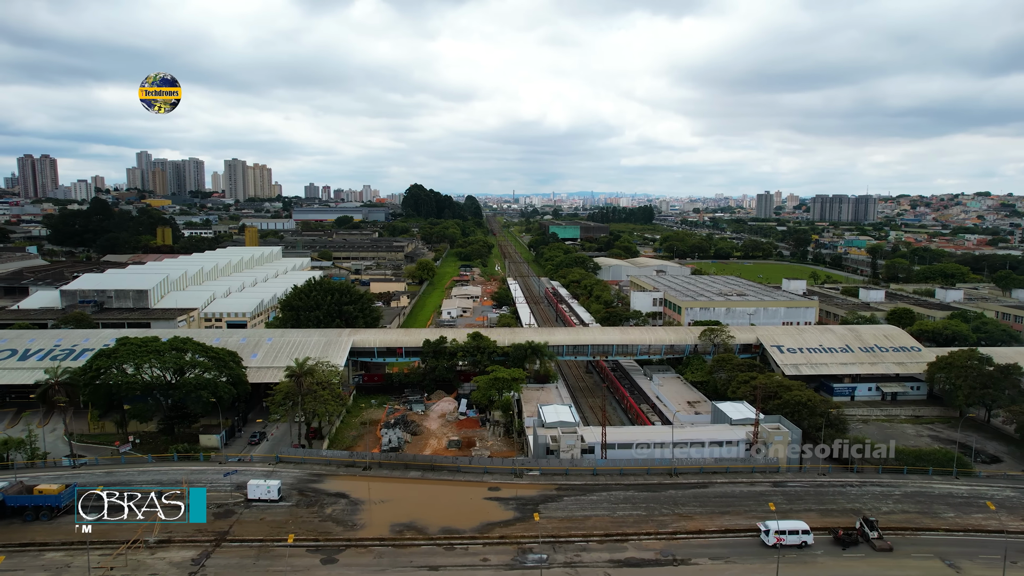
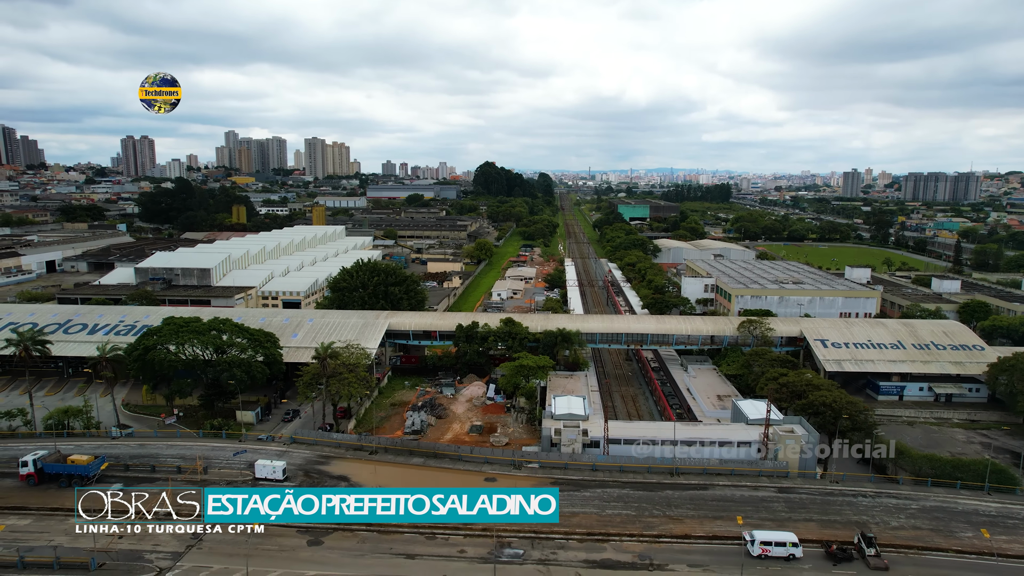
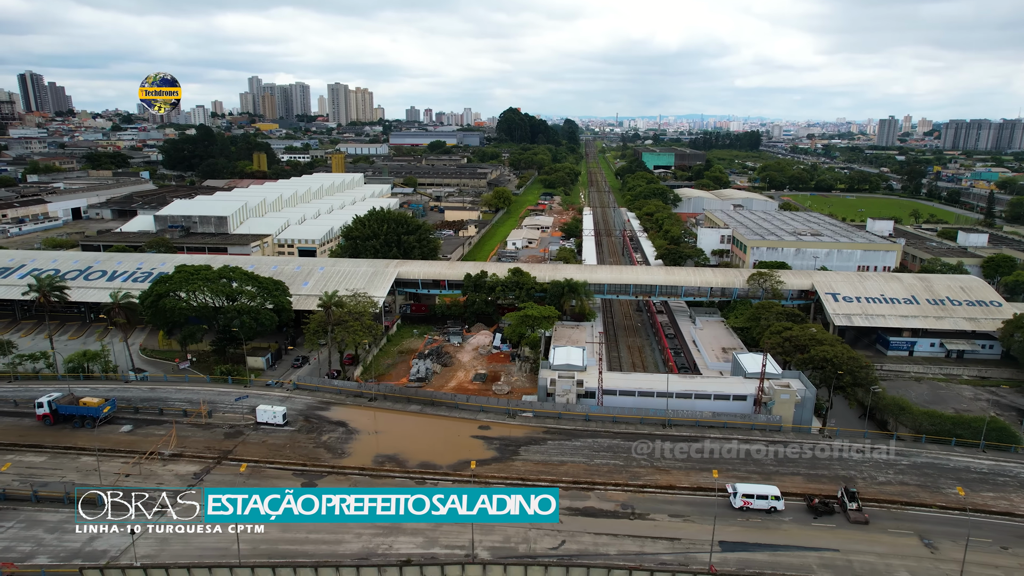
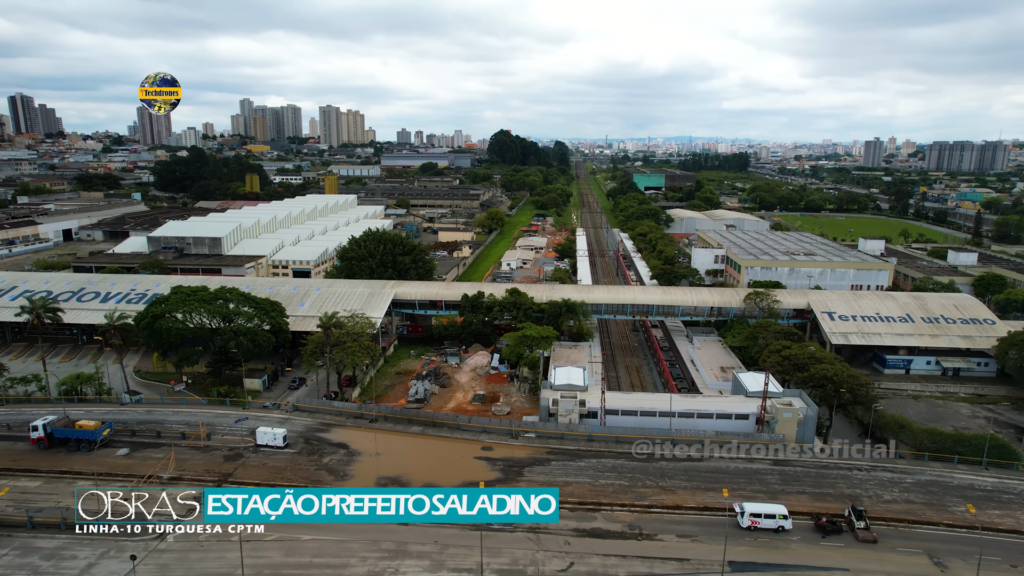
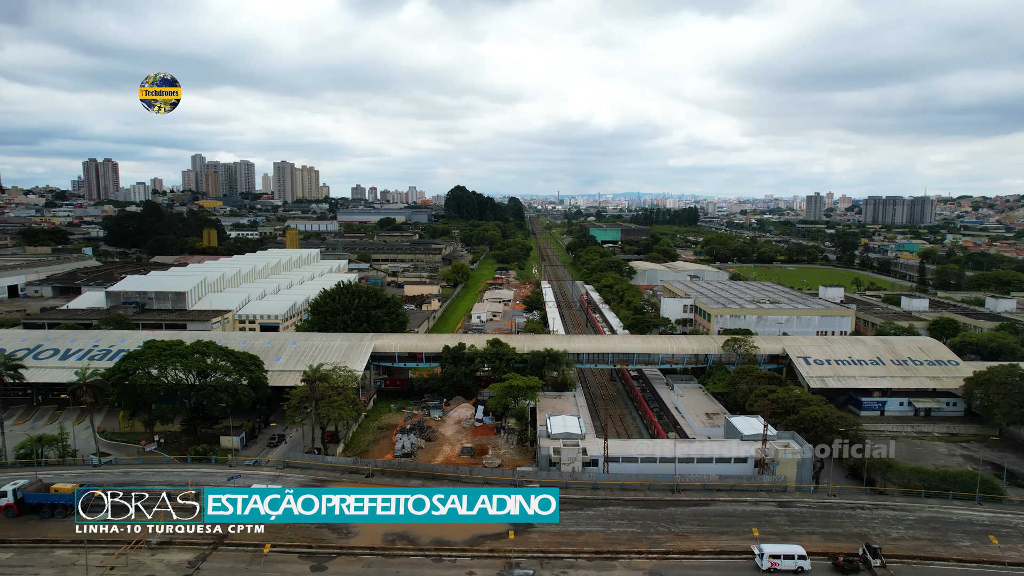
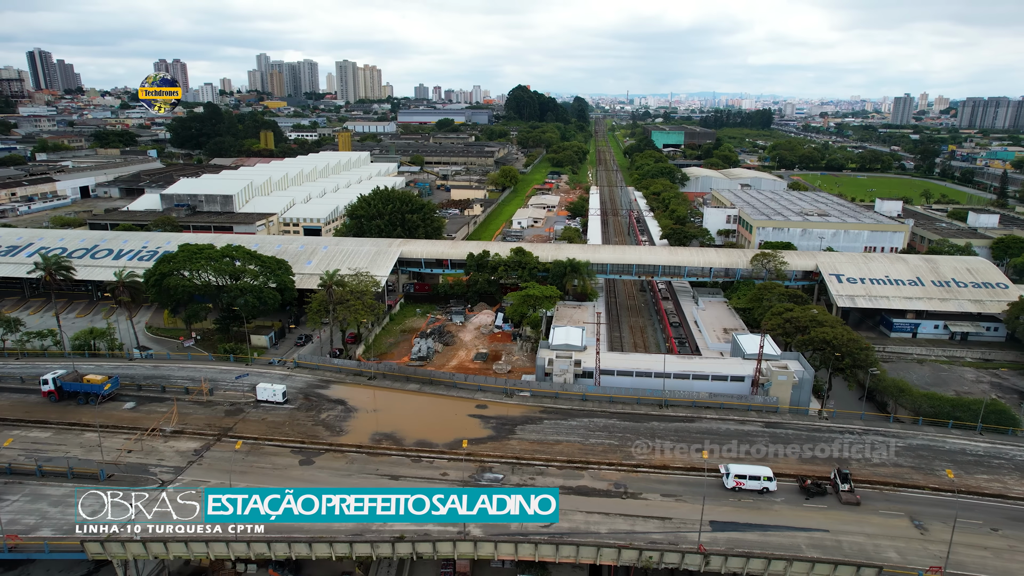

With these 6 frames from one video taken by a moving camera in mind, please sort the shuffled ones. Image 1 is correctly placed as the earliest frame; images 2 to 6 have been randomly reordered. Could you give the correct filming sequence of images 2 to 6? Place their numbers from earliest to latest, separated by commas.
5, 2, 4, 3, 6
